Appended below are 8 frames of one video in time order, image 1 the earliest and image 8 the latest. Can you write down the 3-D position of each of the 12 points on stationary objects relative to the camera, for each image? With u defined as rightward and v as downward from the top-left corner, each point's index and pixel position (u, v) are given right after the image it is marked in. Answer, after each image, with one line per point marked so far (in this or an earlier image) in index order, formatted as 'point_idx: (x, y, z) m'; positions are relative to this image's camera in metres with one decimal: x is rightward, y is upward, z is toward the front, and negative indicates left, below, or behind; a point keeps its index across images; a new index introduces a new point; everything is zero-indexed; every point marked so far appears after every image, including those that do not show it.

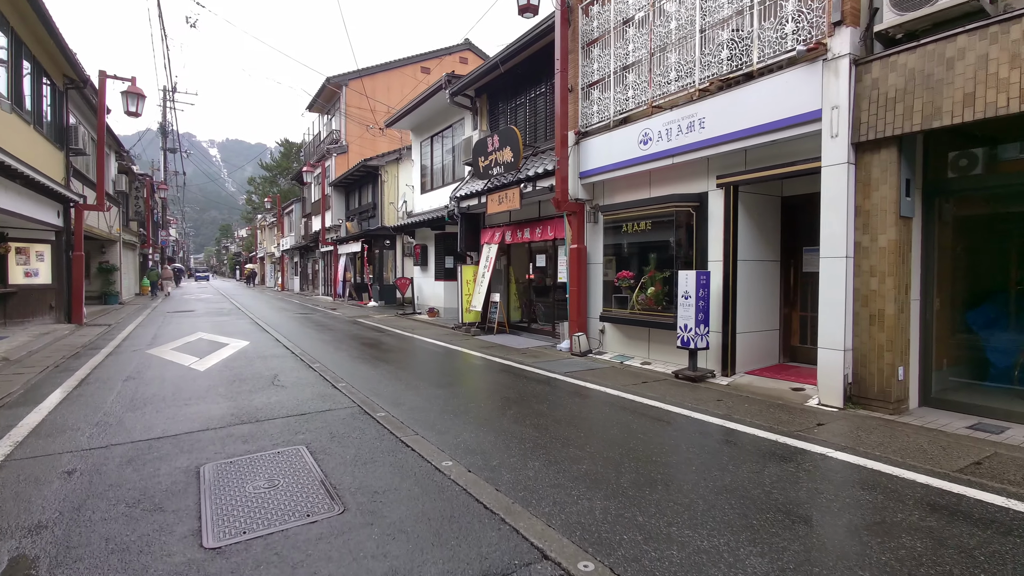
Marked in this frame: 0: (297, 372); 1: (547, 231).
0: (-3.0, -1.2, +7.3) m
1: (+0.7, +1.2, +10.8) m
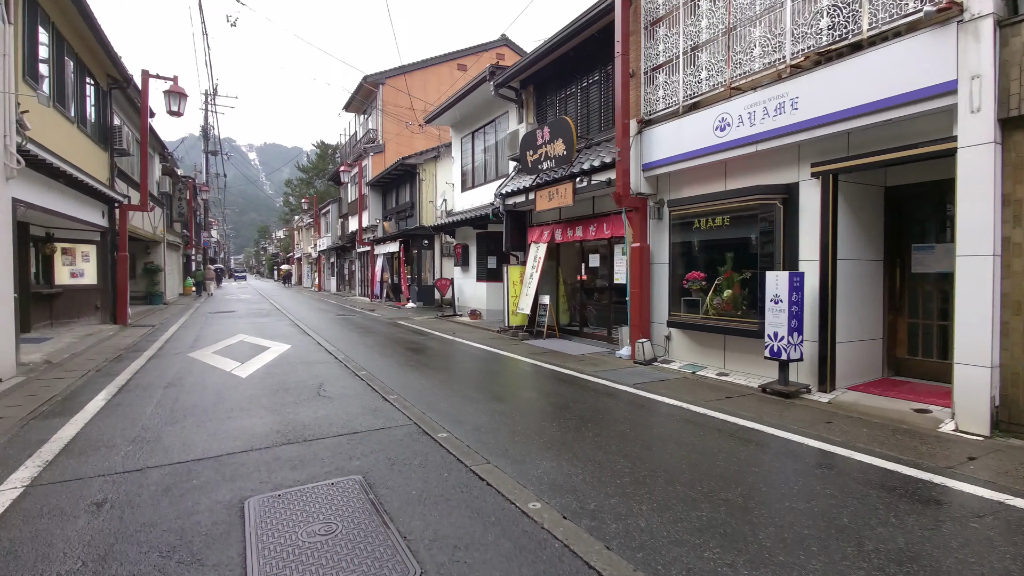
0: (-2.2, -1.2, +6.8) m
1: (+1.7, +1.1, +10.1) m
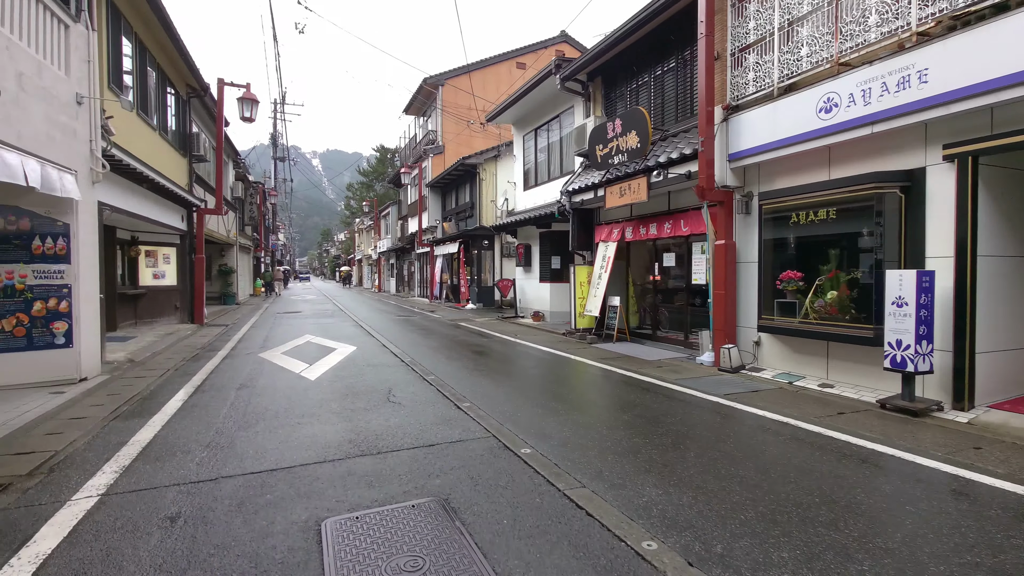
0: (-1.2, -1.2, +6.5) m
1: (+3.0, +1.1, +9.4) m
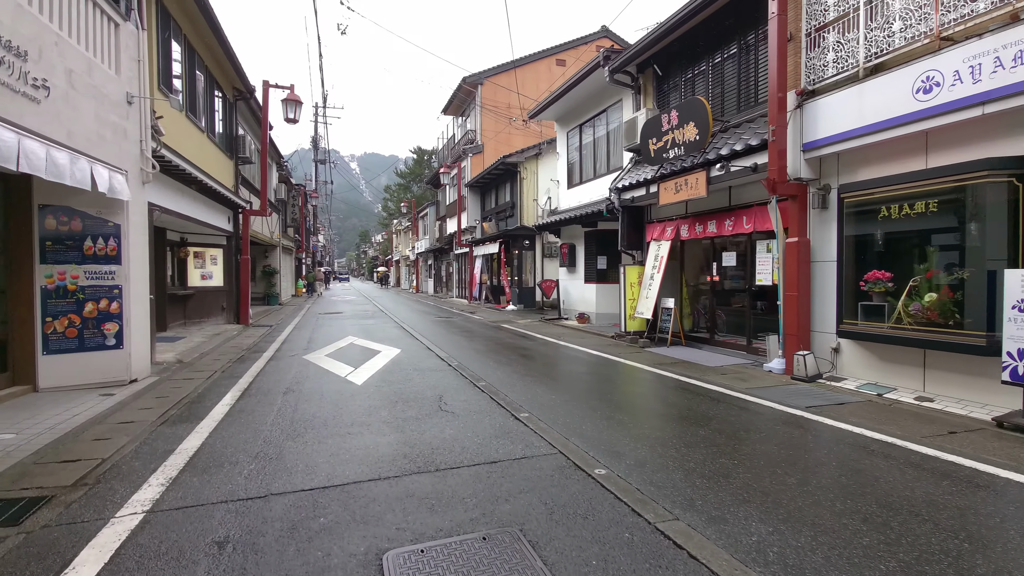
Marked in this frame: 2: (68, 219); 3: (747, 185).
0: (-0.6, -1.2, +6.2) m
1: (+3.8, +1.1, +8.8) m
2: (-5.6, +0.9, +6.7) m
3: (+4.0, +1.7, +8.9) m
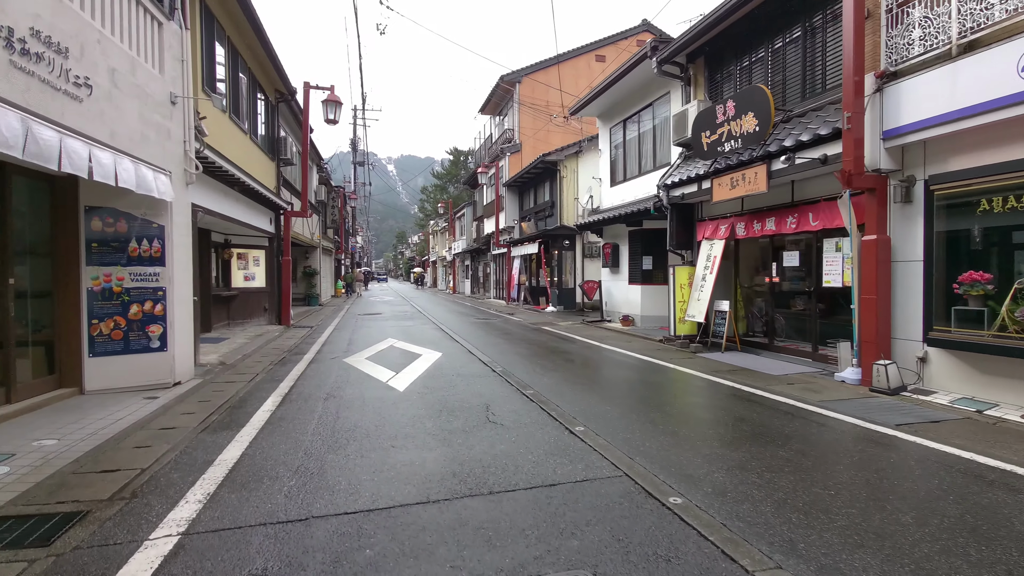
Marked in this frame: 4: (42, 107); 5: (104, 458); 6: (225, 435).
0: (0.0, -1.3, +5.8) m
1: (+4.6, +1.1, +8.1) m
2: (-5.0, +0.8, +6.6) m
3: (+4.7, +1.7, +8.3) m
4: (-4.2, +1.6, +4.7) m
5: (-3.4, -1.4, +4.4) m
6: (-2.7, -1.4, +5.0) m
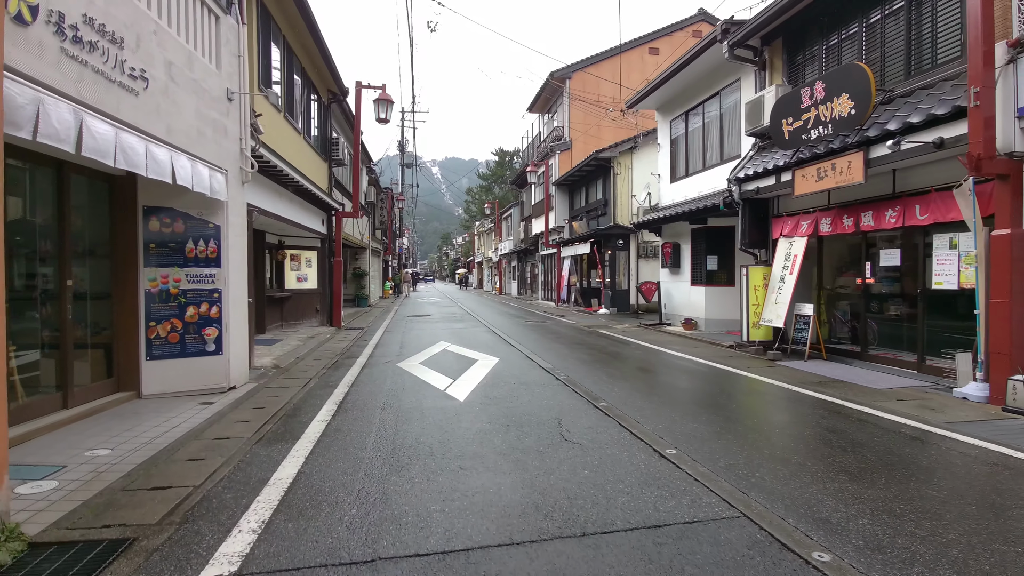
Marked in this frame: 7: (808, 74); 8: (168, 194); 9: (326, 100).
0: (+0.7, -1.3, +5.2) m
1: (+5.5, +1.0, +7.2) m
2: (-4.2, +0.8, +6.5) m
3: (+5.6, +1.7, +7.3) m
4: (-3.5, +1.6, +4.4) m
5: (-2.8, -1.4, +4.1) m
6: (-2.1, -1.4, +4.7) m
7: (+5.3, +3.8, +9.5) m
8: (-4.2, +1.2, +6.5) m
9: (-5.3, +5.3, +14.9) m
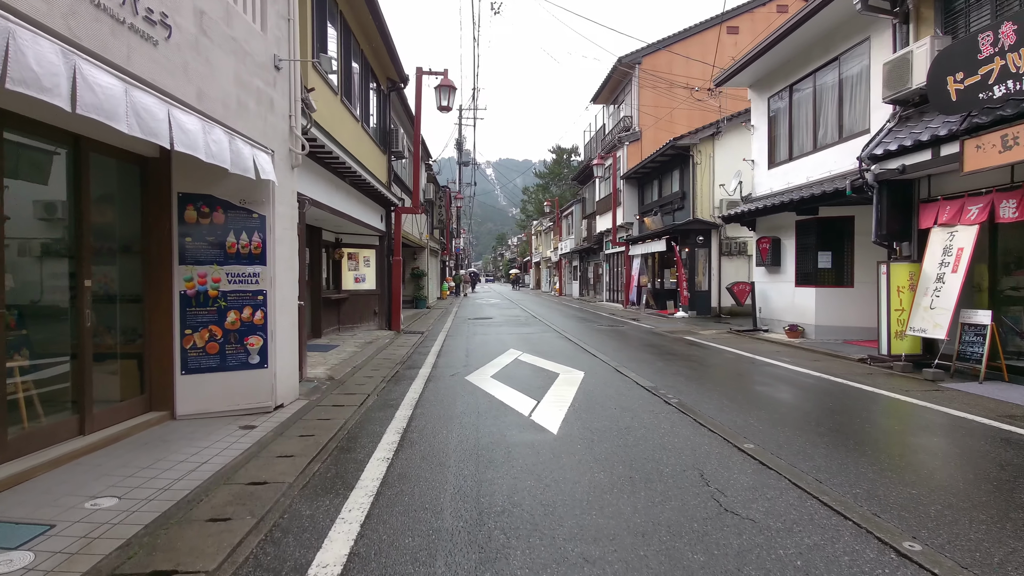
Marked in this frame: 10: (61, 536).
0: (+1.6, -1.3, +3.8) m
1: (+6.5, +1.0, +5.2) m
2: (-3.1, +0.8, +5.5) m
3: (+6.7, +1.7, +5.4) m
4: (-2.7, +1.6, +3.4) m
5: (-2.0, -1.4, +3.0) m
6: (-1.2, -1.4, +3.5) m
7: (+6.6, +3.8, +7.5) m
8: (-3.2, +1.1, +5.5) m
9: (-3.4, +5.3, +14.0) m
10: (-2.6, -1.4, +3.1) m
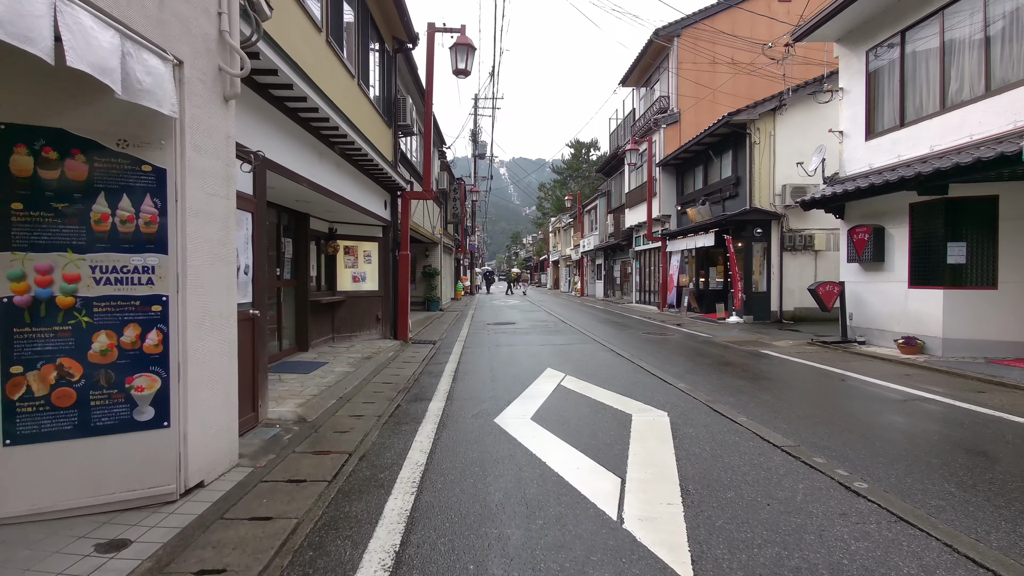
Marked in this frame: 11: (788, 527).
0: (+2.0, -1.3, +1.3) m
1: (+7.0, +1.0, +2.7) m
2: (-2.7, +0.8, +3.2) m
3: (+7.1, +1.6, +2.8) m
4: (-2.3, +1.5, +1.1) m
5: (-1.6, -1.5, +0.7) m
6: (-0.8, -1.5, +1.1) m
7: (+7.1, +3.8, +5.0) m
8: (-2.7, +1.1, +3.2) m
9: (-2.7, +5.3, +11.7) m
10: (-2.2, -1.5, +0.7) m
11: (+1.5, -1.3, +2.9) m
